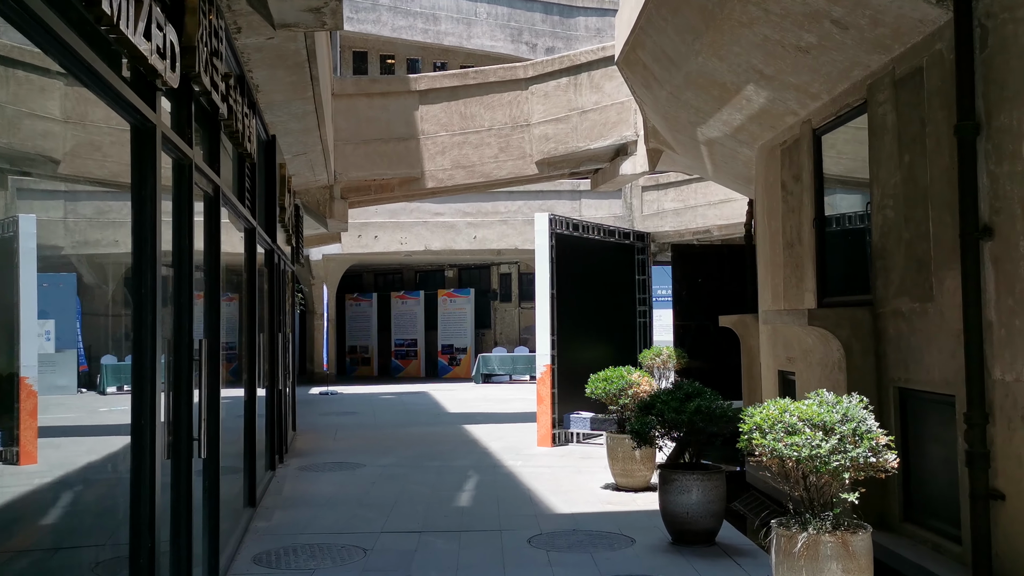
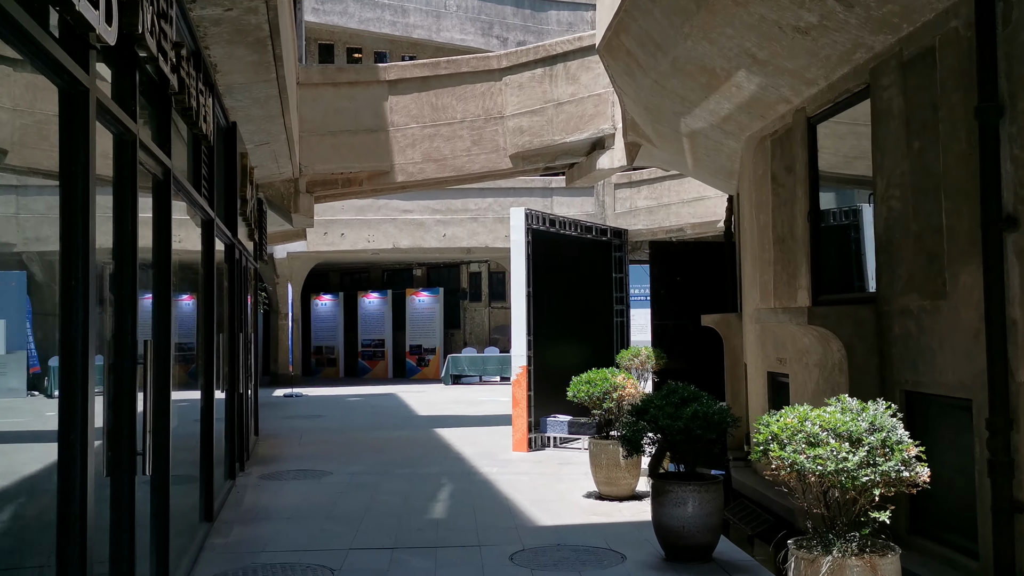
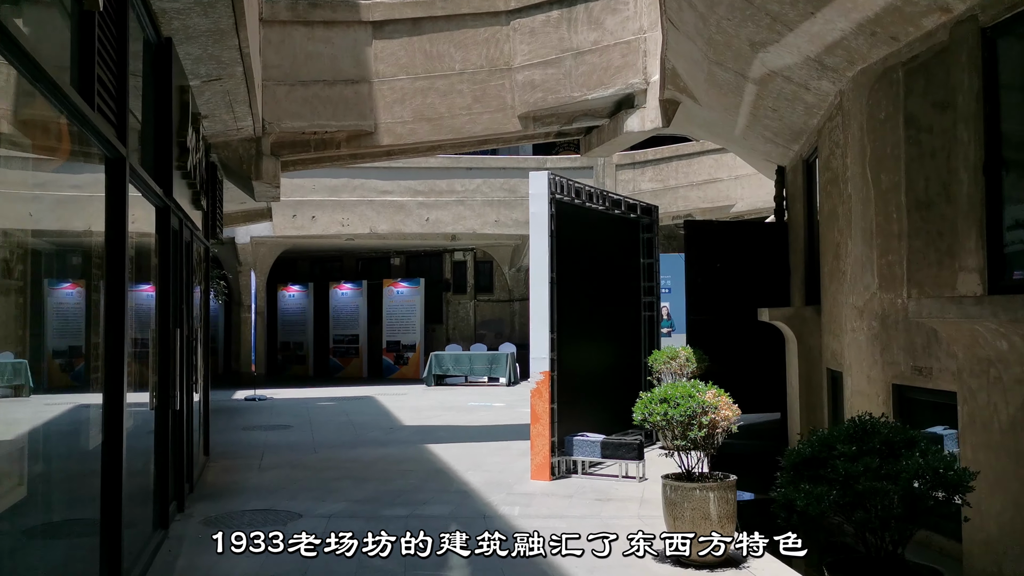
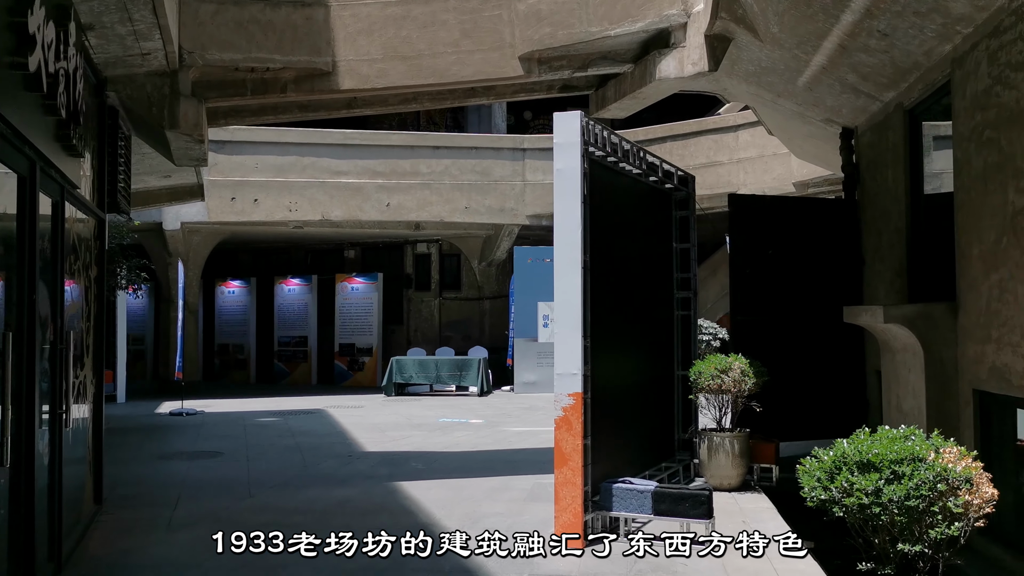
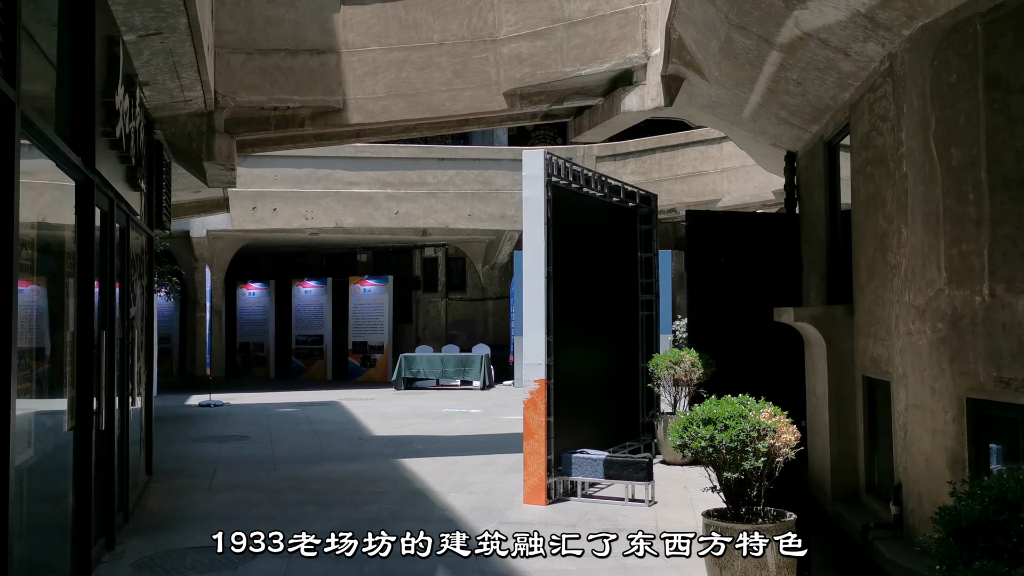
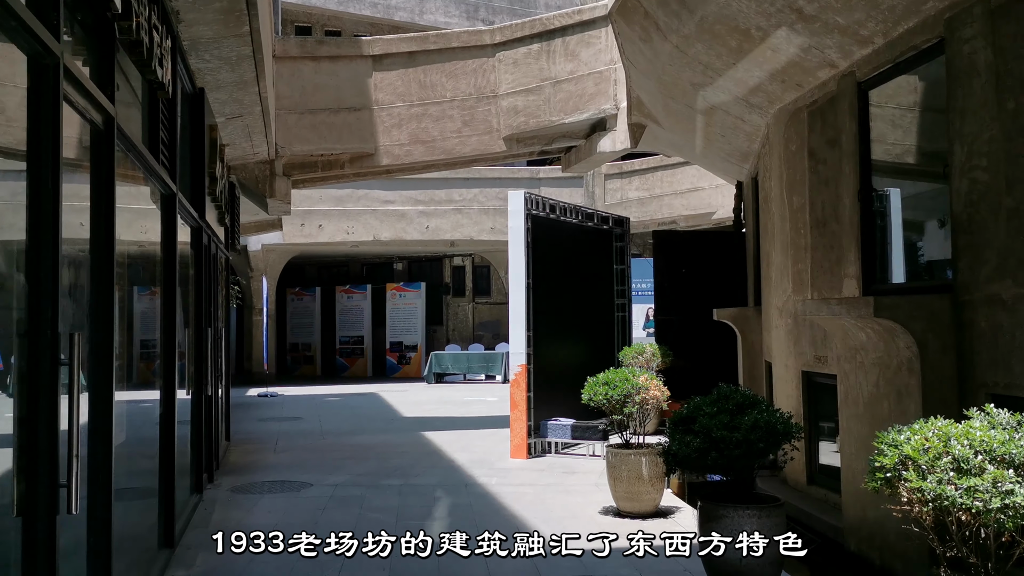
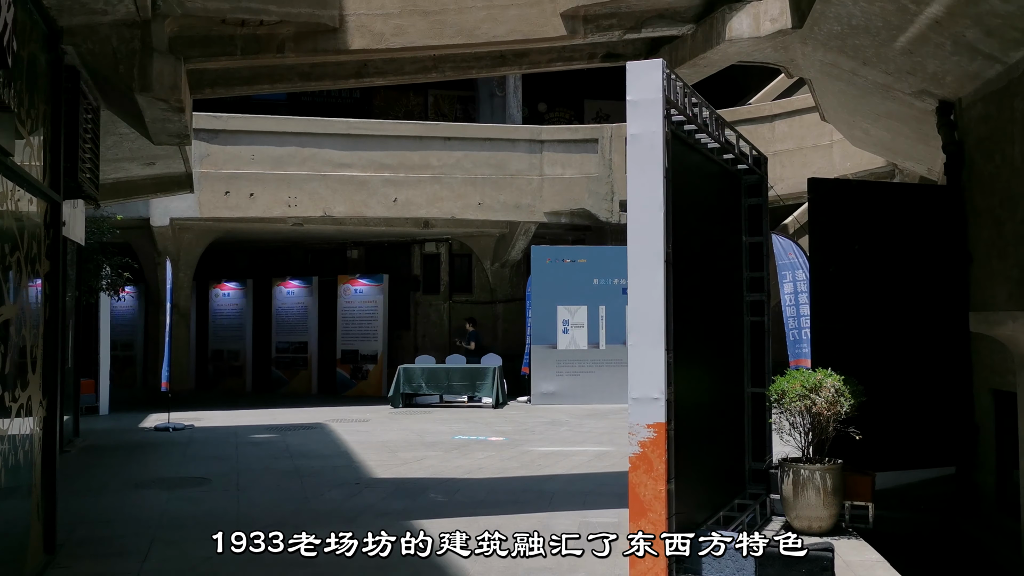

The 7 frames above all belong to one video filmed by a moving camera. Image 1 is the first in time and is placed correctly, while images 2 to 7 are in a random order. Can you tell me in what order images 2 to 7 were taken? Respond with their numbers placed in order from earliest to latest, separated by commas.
2, 6, 3, 5, 4, 7
